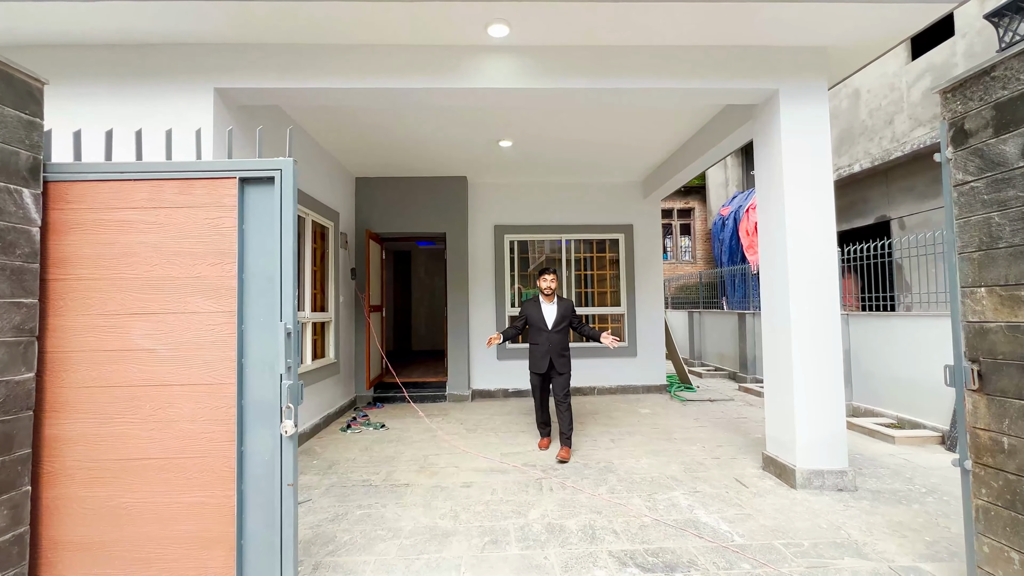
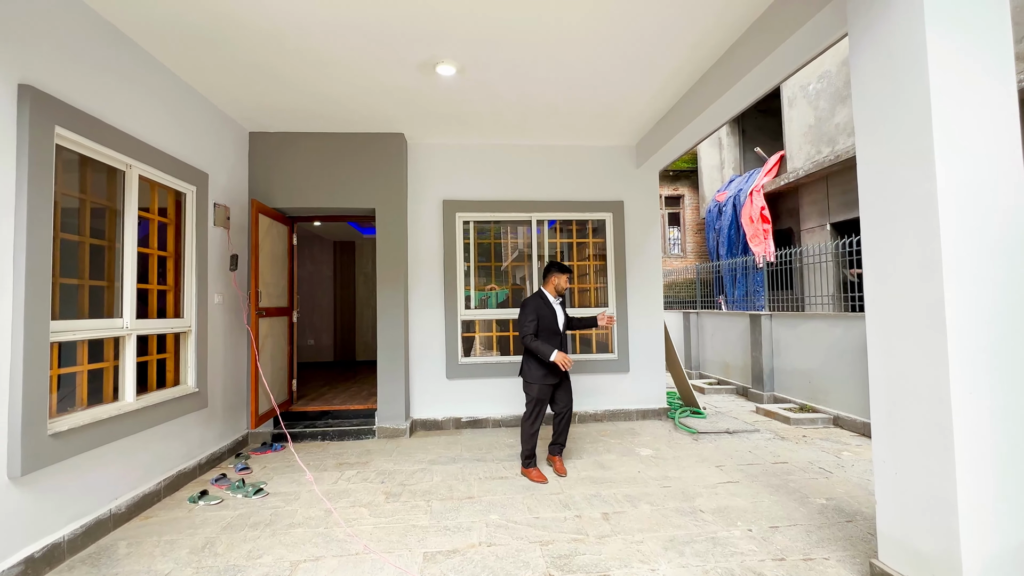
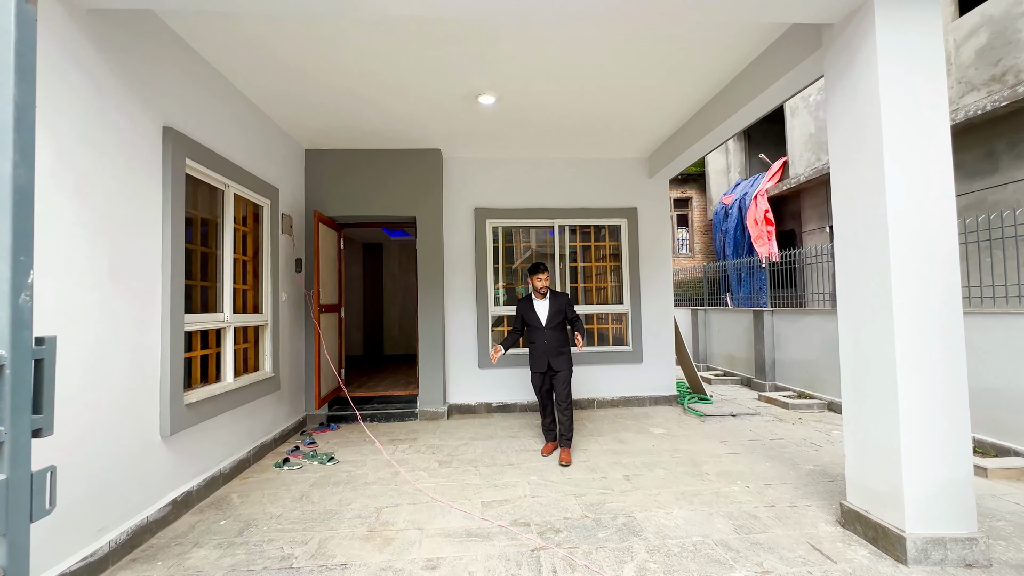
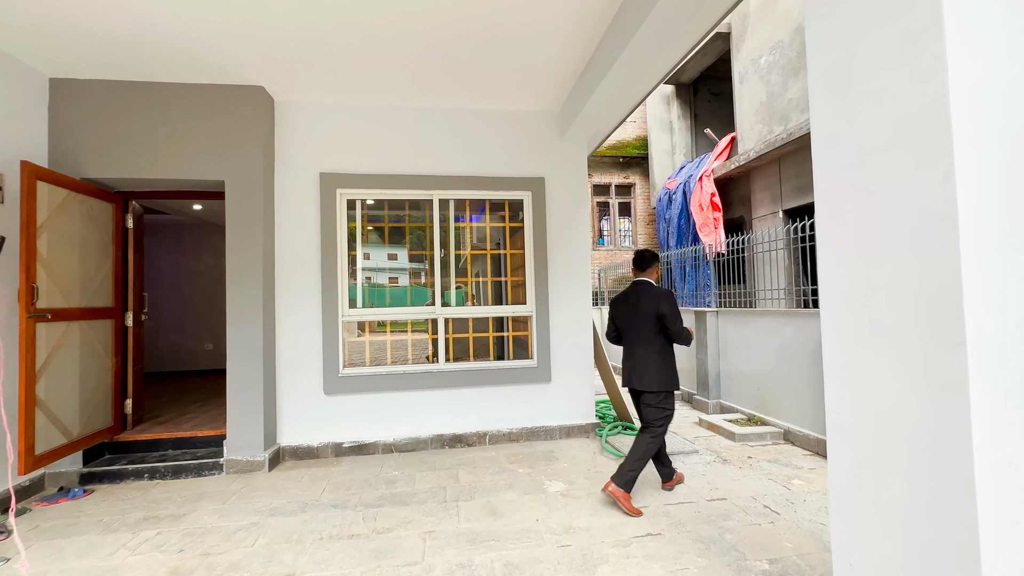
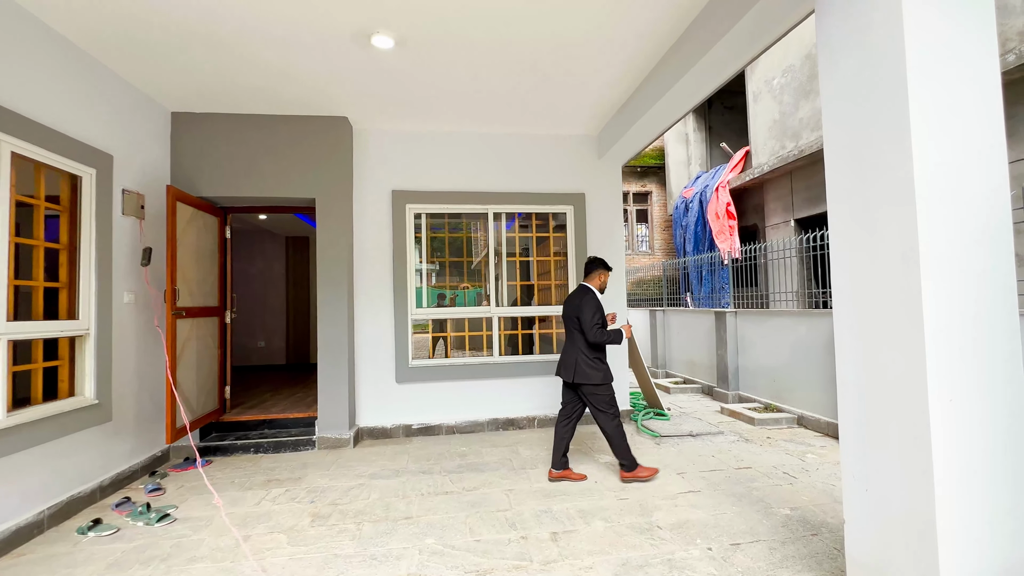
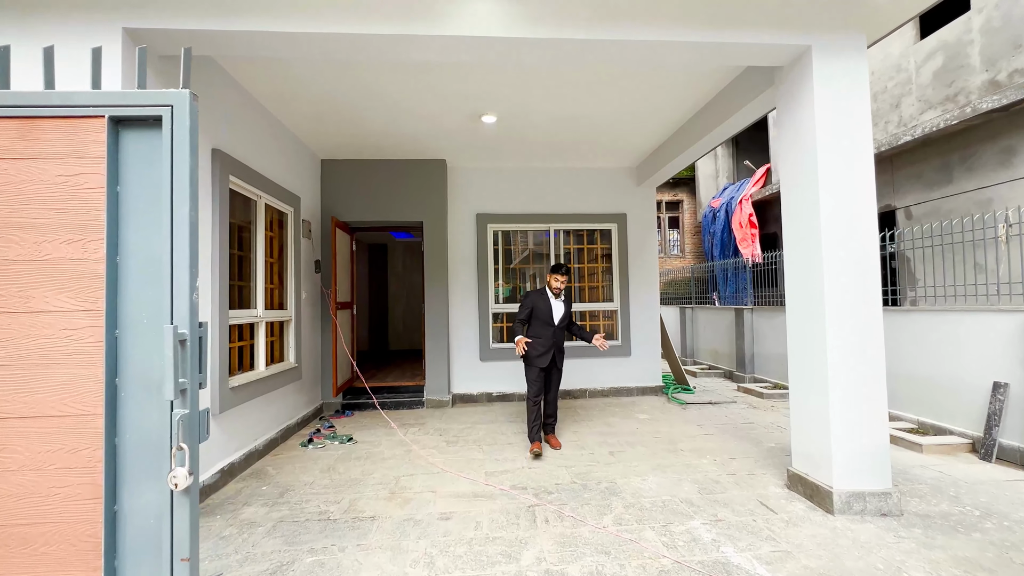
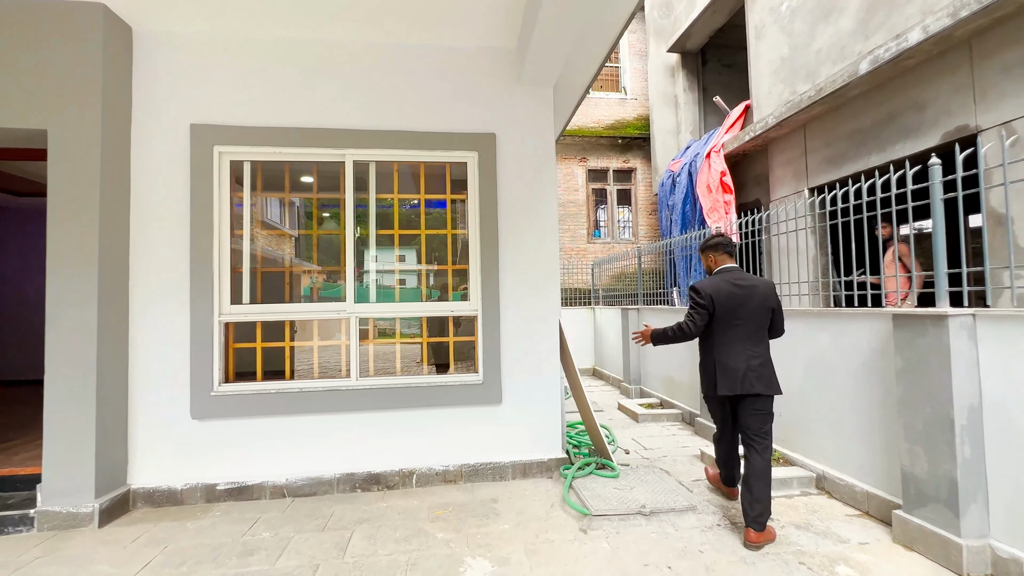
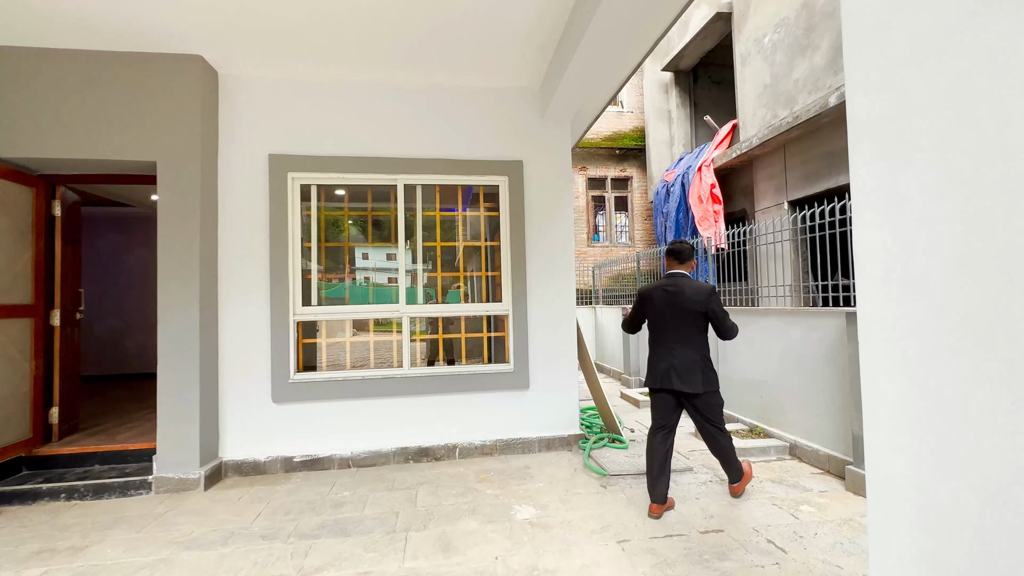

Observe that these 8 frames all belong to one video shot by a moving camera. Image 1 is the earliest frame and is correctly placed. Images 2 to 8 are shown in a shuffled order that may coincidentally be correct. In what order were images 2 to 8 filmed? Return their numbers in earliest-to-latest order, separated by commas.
6, 3, 2, 5, 4, 8, 7
